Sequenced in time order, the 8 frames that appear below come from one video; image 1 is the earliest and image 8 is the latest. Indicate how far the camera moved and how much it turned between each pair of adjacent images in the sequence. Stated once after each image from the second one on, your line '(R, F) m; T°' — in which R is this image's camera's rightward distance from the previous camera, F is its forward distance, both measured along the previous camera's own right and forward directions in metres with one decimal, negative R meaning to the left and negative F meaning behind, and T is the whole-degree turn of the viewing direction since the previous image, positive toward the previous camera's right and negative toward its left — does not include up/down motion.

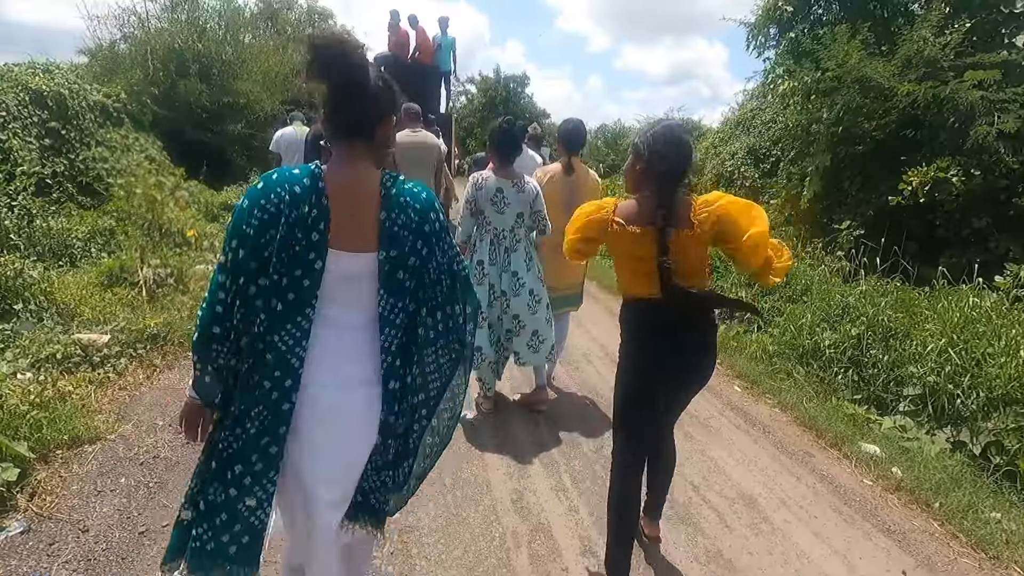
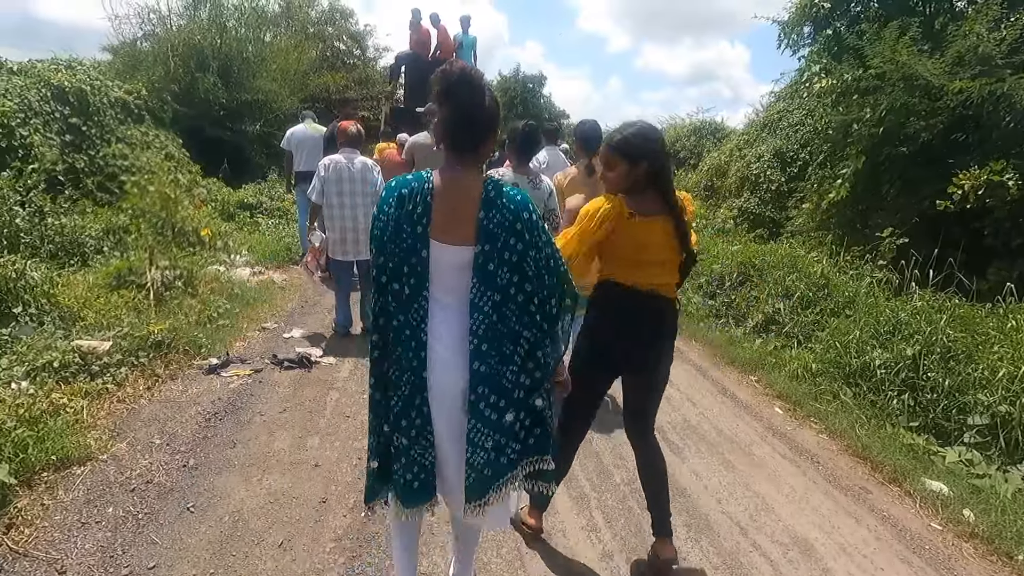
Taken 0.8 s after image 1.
(-0.1, +0.3) m; -2°
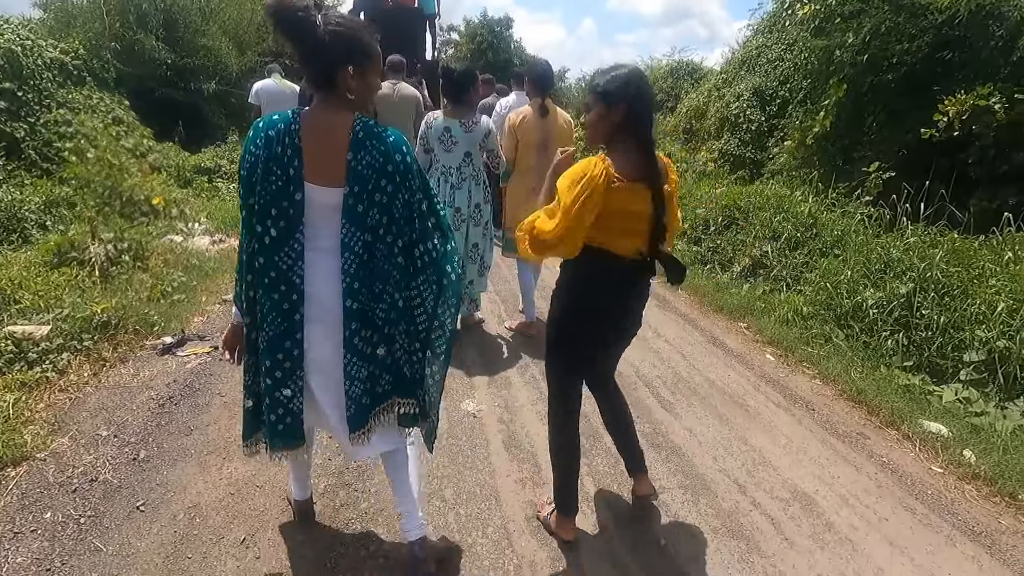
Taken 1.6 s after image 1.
(0.0, +0.3) m; +2°
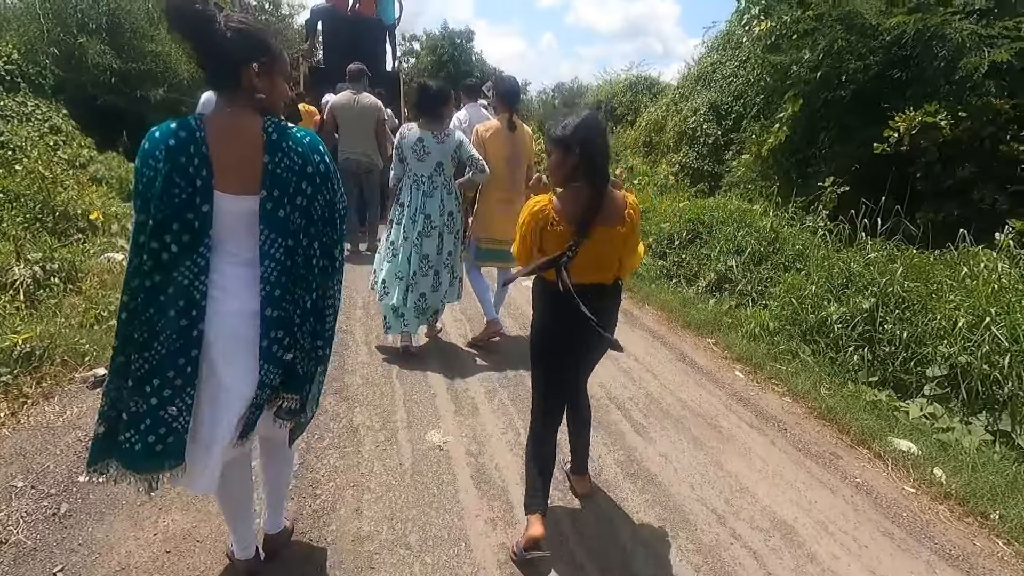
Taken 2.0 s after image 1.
(0.0, +0.2) m; +4°
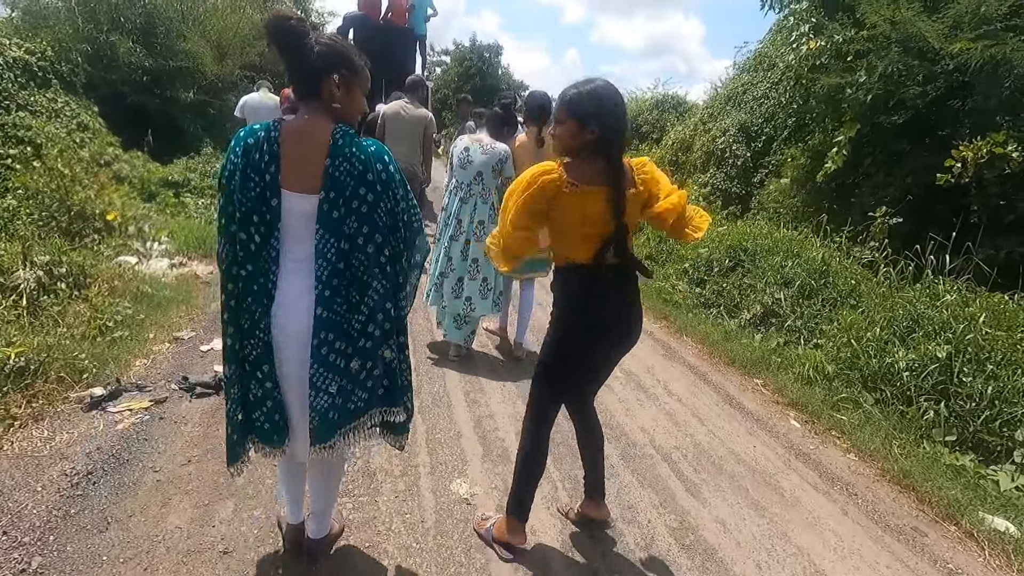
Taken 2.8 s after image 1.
(-0.2, +0.4) m; -2°
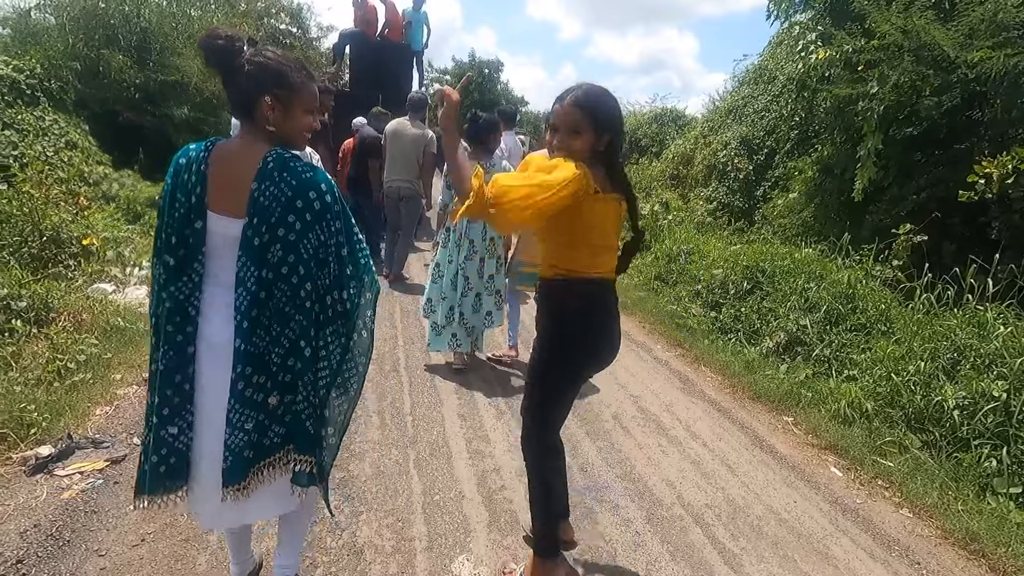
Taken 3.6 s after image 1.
(0.0, +0.4) m; 0°
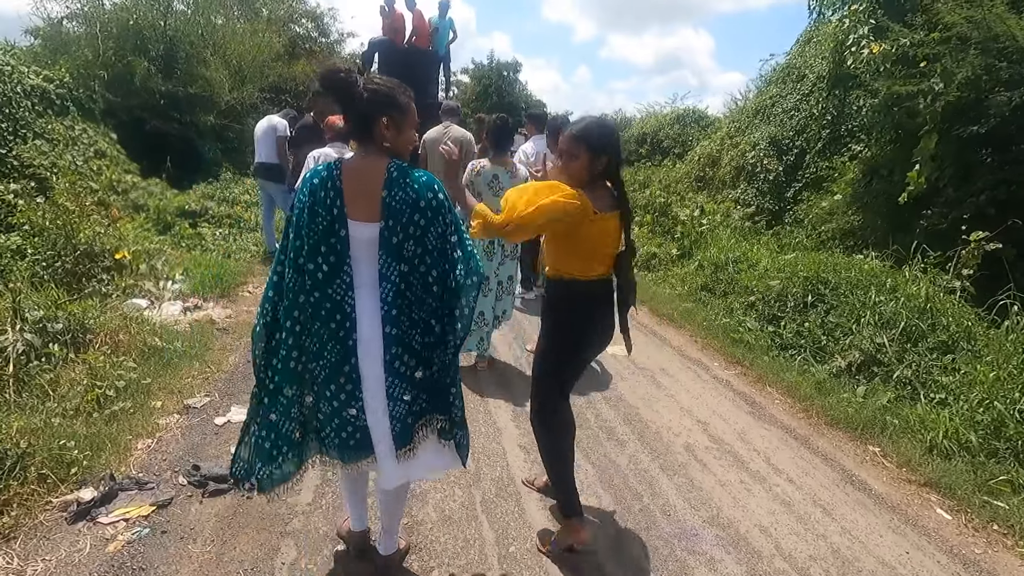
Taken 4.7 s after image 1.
(-0.3, +0.3) m; -2°
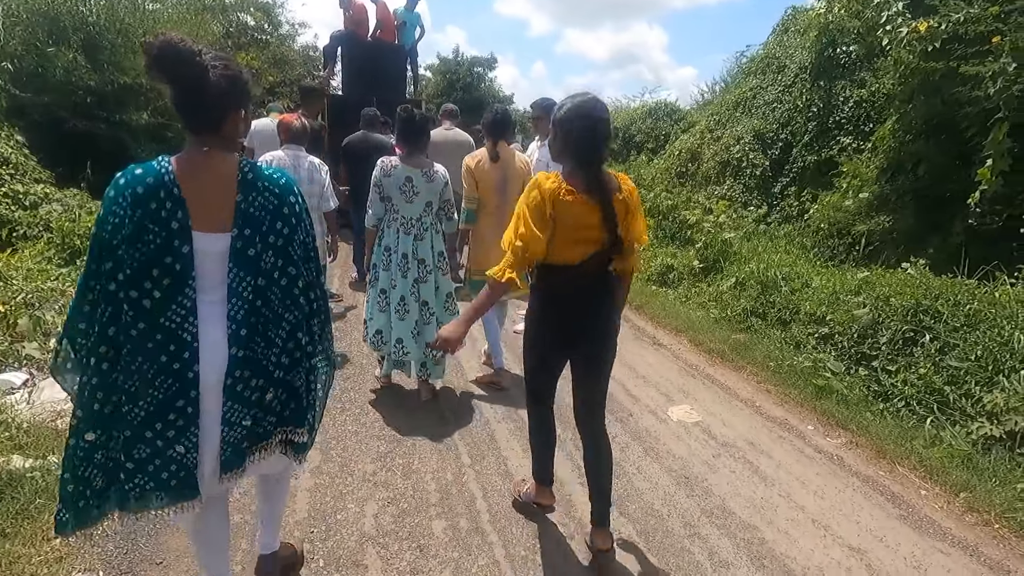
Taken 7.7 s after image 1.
(-0.5, +1.5) m; +4°
